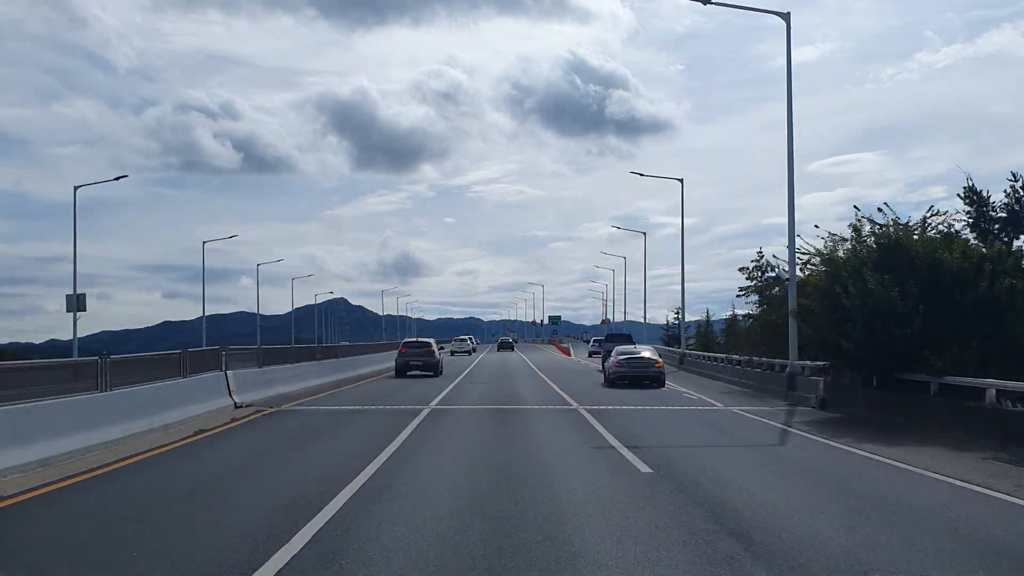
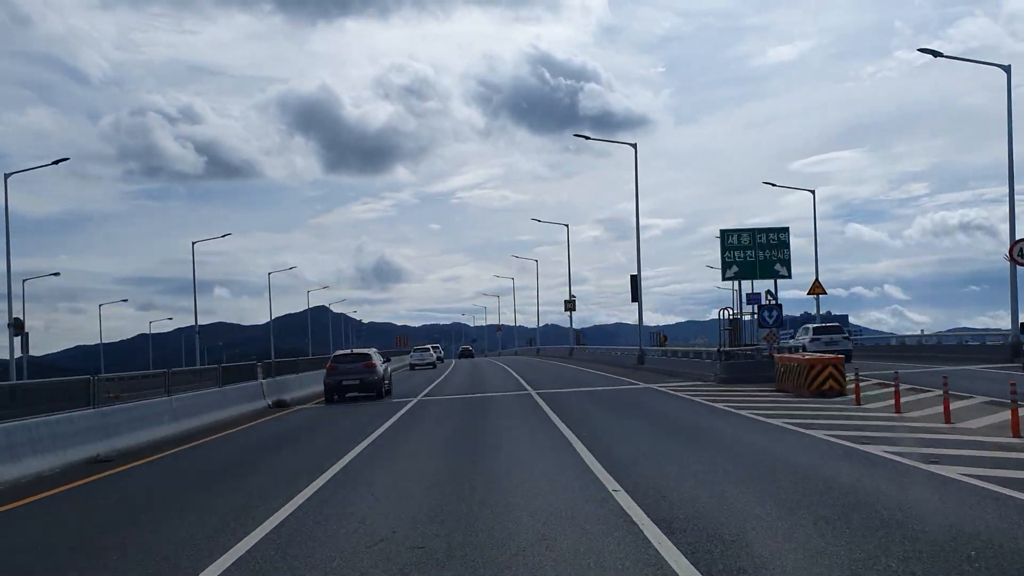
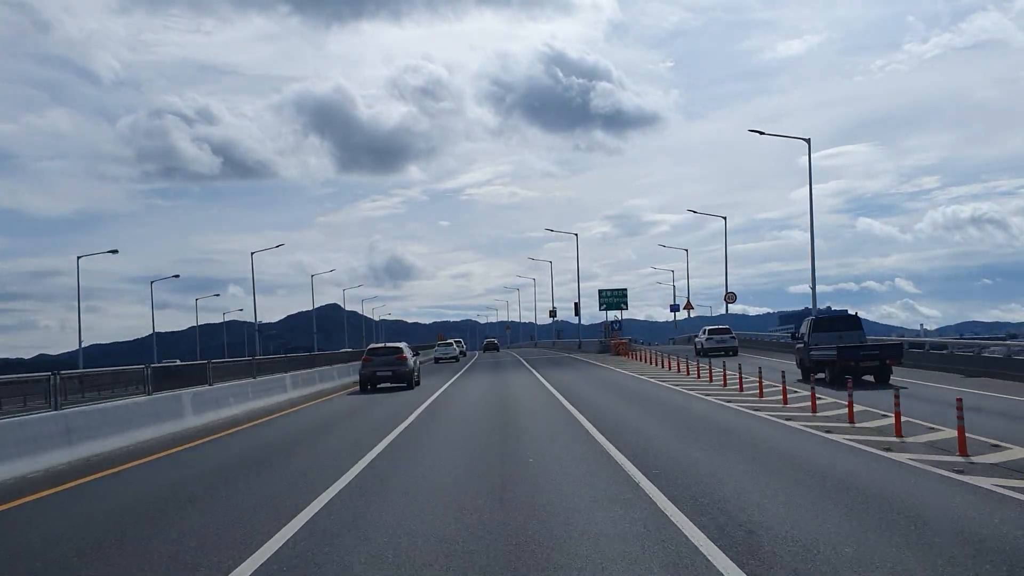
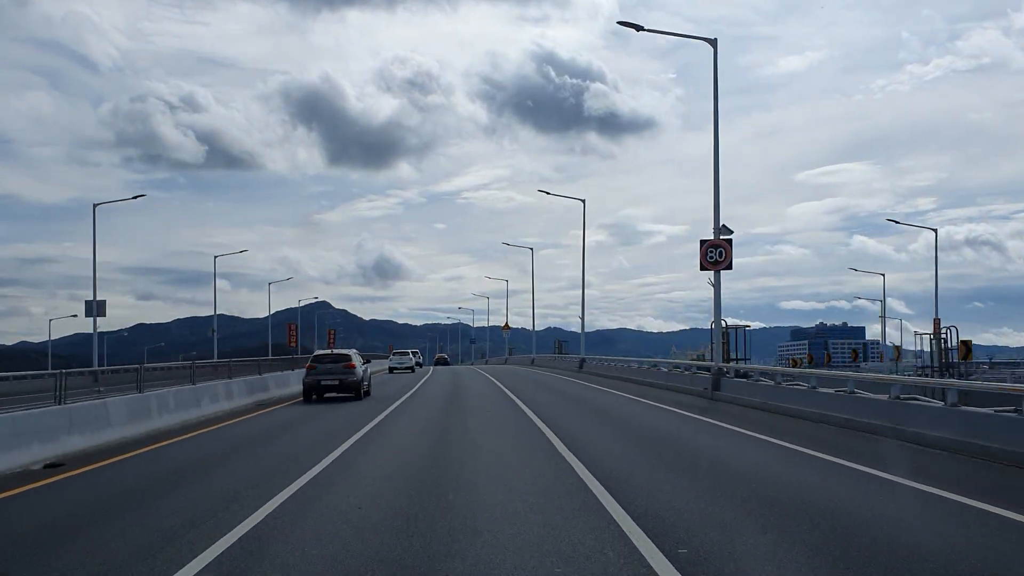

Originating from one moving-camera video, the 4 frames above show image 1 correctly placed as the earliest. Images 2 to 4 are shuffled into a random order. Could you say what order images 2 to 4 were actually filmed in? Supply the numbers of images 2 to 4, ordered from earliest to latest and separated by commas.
3, 2, 4
